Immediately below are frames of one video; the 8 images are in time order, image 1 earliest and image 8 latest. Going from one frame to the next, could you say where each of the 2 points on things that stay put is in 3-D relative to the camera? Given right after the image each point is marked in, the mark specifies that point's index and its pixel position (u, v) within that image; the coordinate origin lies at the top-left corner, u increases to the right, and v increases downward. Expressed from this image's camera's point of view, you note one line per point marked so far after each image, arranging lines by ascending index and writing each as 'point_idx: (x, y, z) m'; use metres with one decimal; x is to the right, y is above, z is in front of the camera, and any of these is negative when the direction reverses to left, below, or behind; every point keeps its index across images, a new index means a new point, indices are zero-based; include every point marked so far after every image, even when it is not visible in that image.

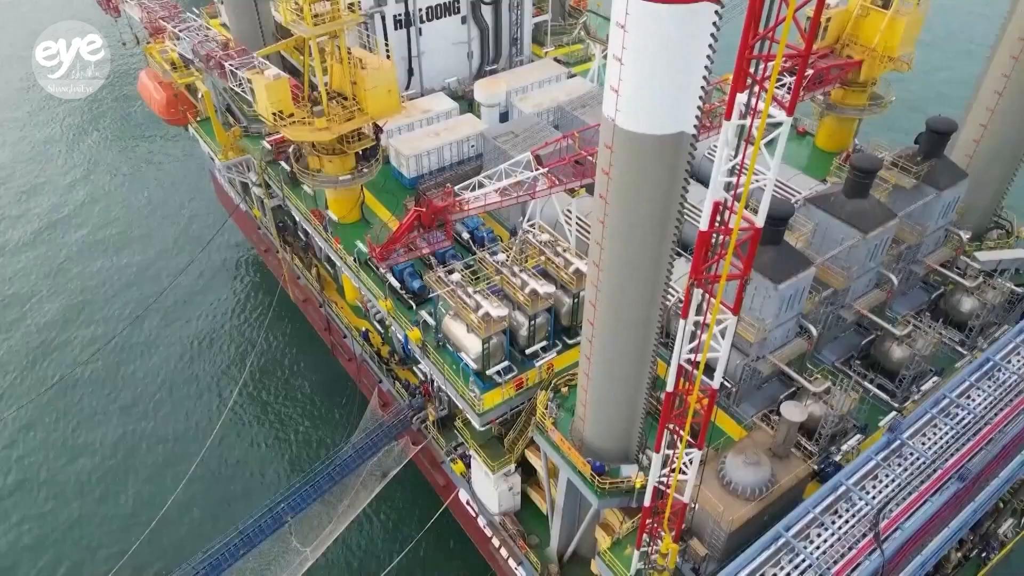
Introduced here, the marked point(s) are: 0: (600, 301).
0: (+2.4, -0.3, +19.5) m
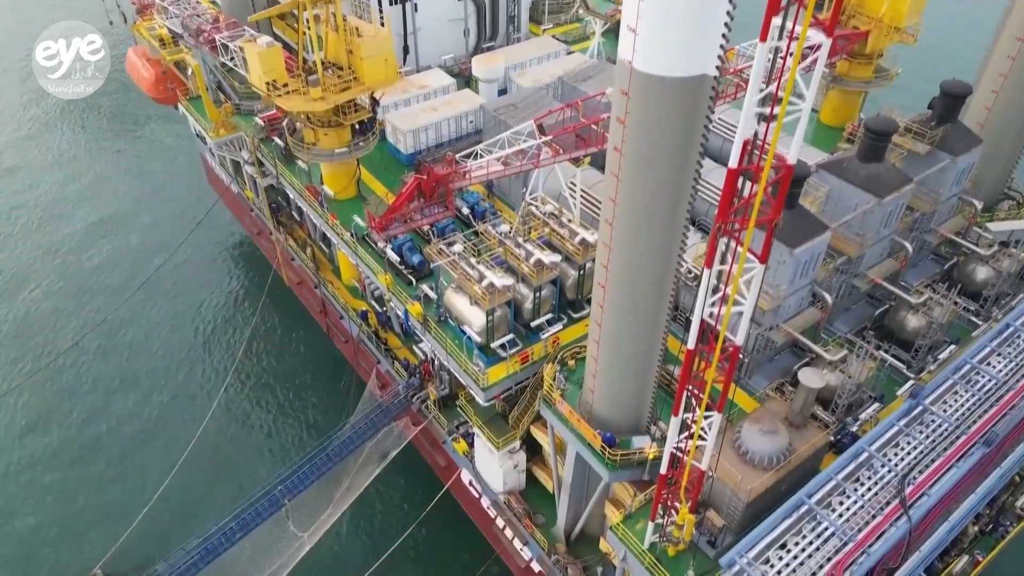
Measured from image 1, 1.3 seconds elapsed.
0: (+2.6, +0.7, +18.7) m
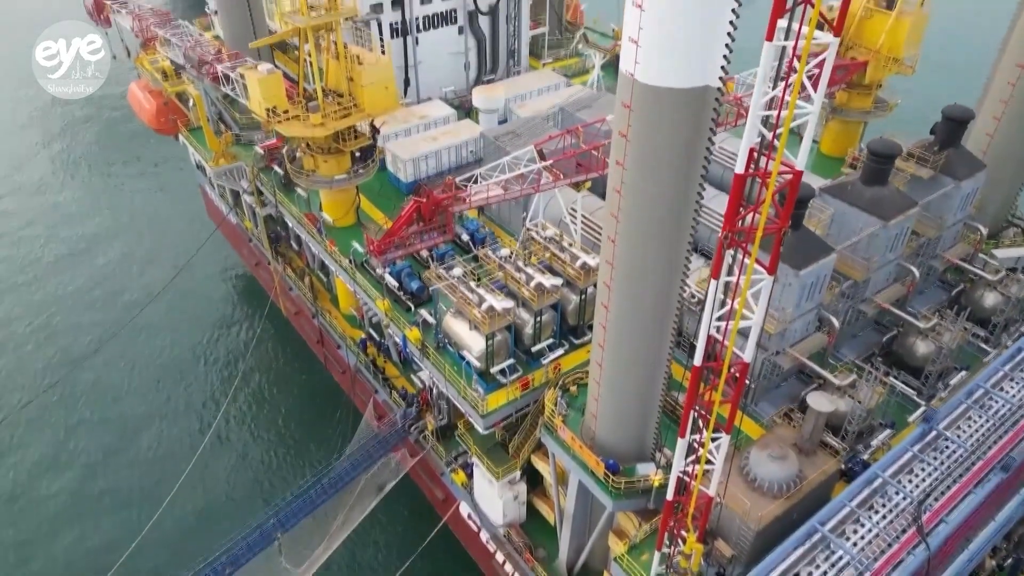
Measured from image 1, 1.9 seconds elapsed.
0: (+2.6, +0.2, +18.3) m
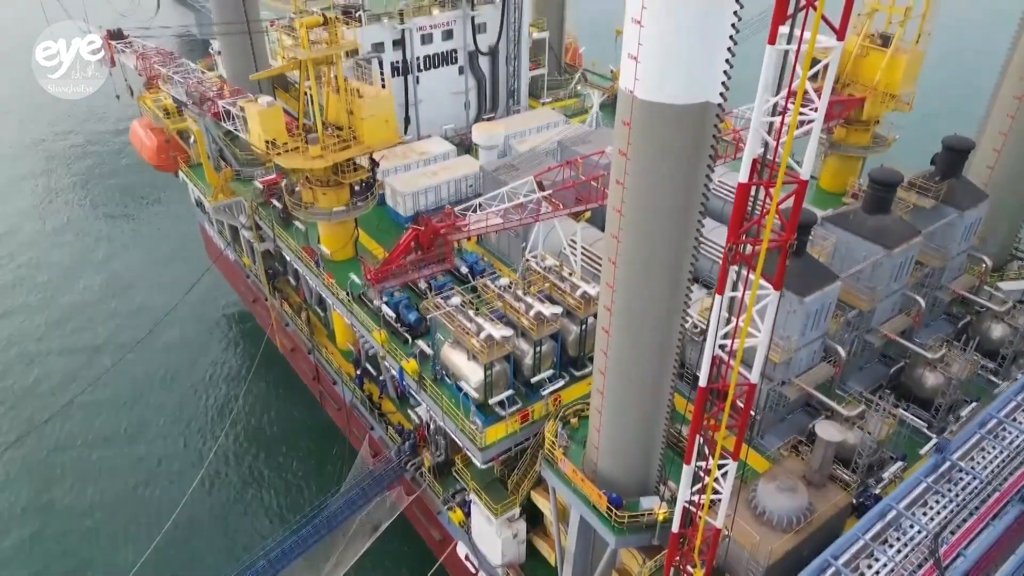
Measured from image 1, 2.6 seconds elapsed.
0: (+2.6, -0.4, +17.9) m
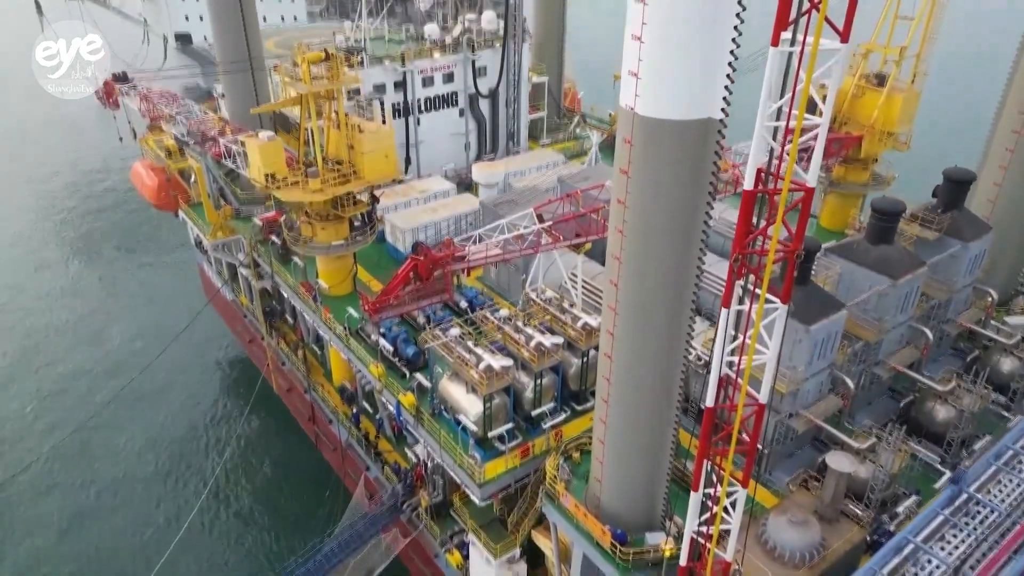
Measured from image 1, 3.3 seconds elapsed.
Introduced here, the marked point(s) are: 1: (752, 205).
0: (+2.6, -0.9, +17.4) m
1: (+4.0, +1.4, +12.3) m
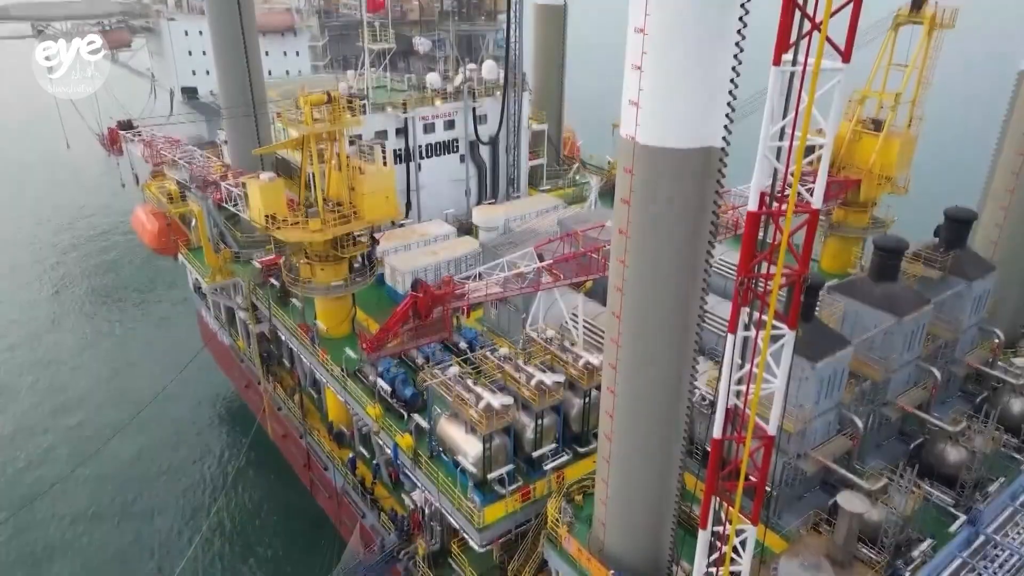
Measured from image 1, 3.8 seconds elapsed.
0: (+2.6, -1.7, +17.1) m
1: (+4.1, +1.0, +12.1) m
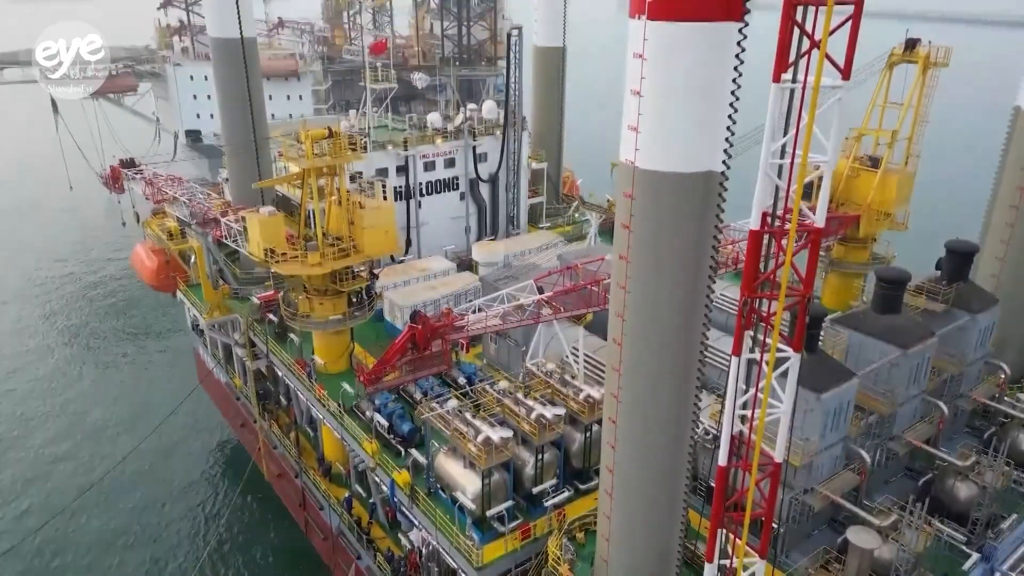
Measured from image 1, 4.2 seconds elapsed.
0: (+2.5, -2.4, +16.7) m
1: (+4.0, +0.6, +12.0) m
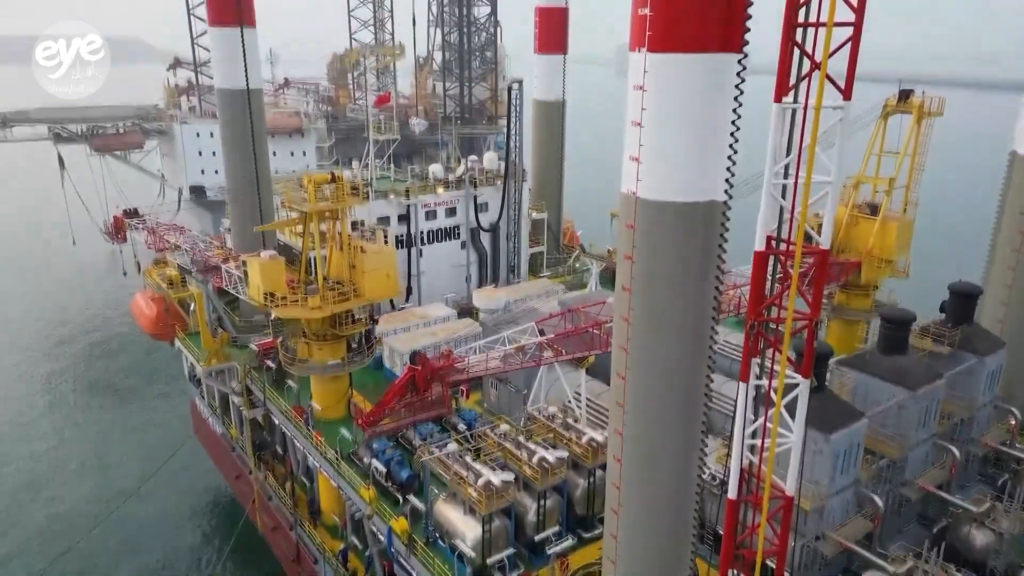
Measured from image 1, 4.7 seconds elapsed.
0: (+2.6, -3.1, +16.3) m
1: (+4.1, +0.2, +11.8) m
